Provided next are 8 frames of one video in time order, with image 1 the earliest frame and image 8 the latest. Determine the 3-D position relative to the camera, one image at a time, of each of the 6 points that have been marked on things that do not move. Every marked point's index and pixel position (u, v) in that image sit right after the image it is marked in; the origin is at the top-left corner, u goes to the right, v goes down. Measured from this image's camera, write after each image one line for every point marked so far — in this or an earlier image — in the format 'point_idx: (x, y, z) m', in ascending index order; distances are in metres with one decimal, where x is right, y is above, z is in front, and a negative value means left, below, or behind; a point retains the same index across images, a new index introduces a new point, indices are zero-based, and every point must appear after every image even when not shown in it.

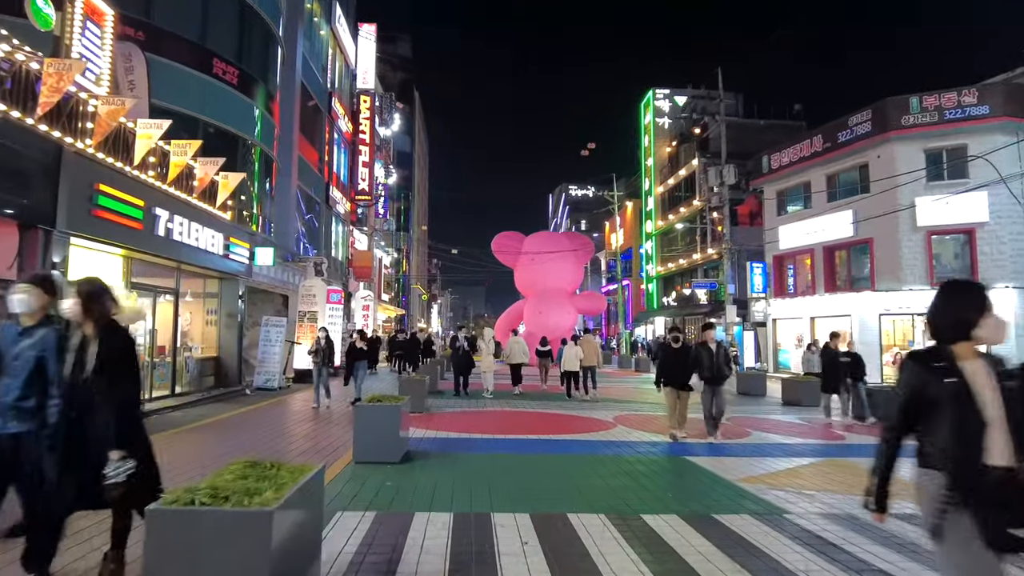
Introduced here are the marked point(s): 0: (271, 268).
0: (-6.6, +0.5, +17.5) m
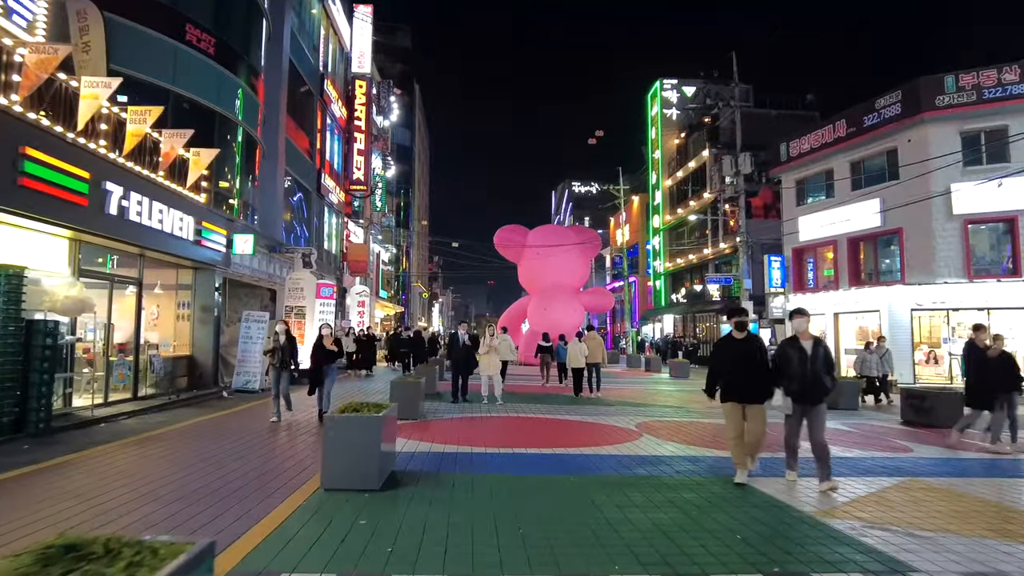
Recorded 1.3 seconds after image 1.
0: (-6.5, +0.7, +16.1) m
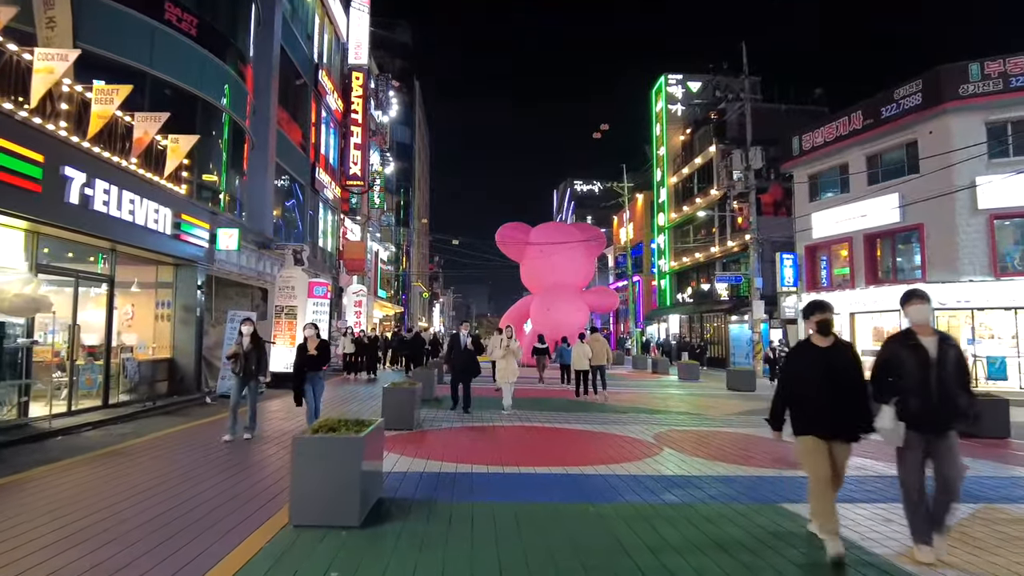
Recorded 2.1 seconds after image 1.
0: (-6.4, +0.7, +15.1) m
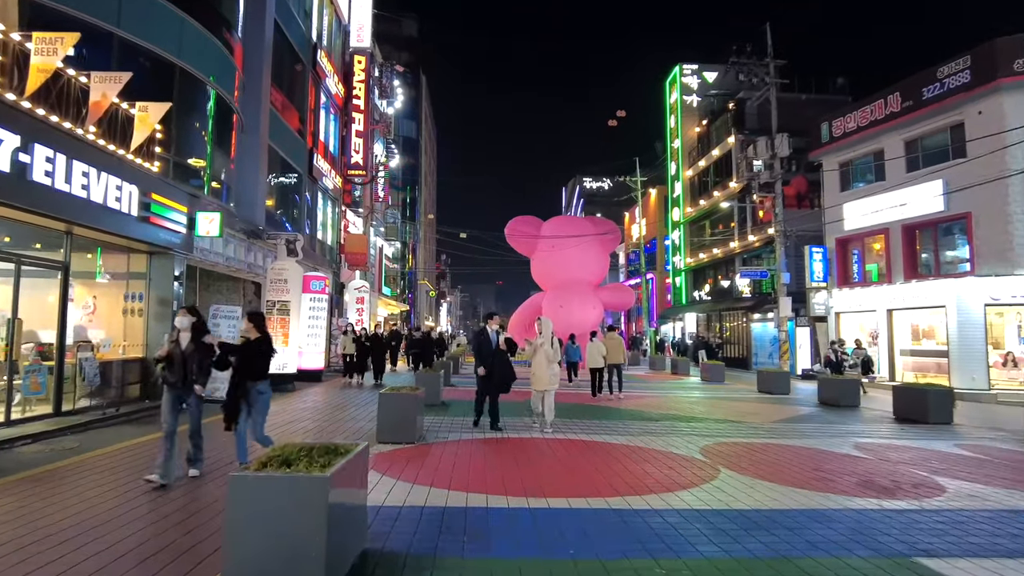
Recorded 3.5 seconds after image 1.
0: (-6.1, +0.9, +13.7) m
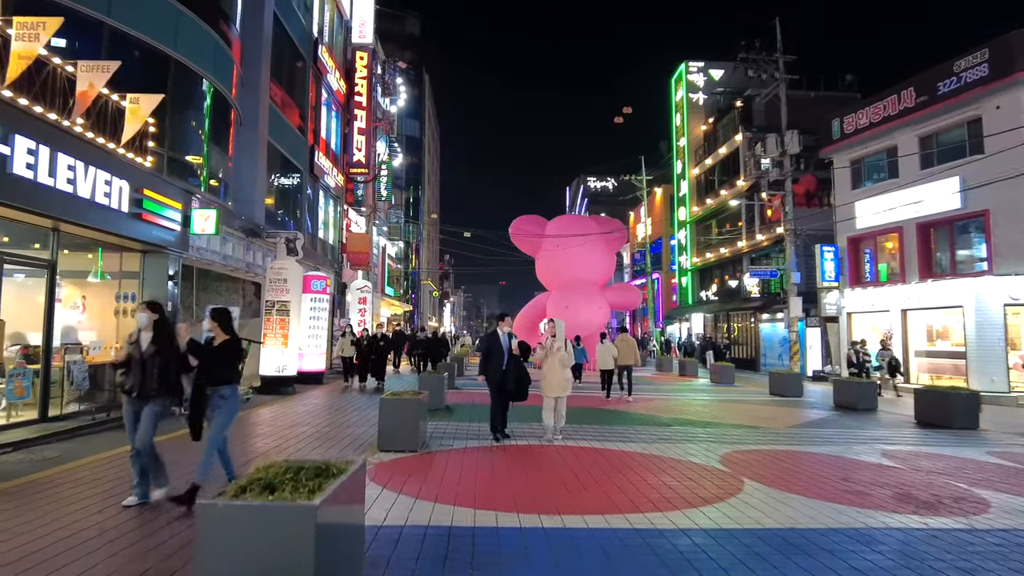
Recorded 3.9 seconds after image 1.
0: (-6.0, +0.9, +13.3) m
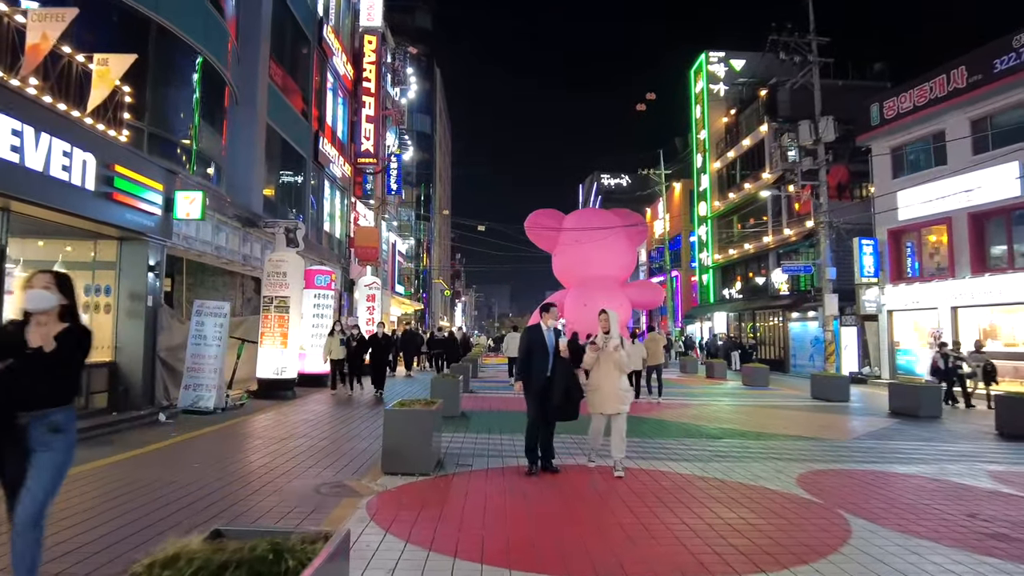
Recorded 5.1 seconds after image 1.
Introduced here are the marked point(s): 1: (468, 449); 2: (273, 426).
0: (-5.6, +1.0, +12.0) m
1: (-0.5, -1.9, +7.9) m
2: (-3.6, -2.1, +10.1) m
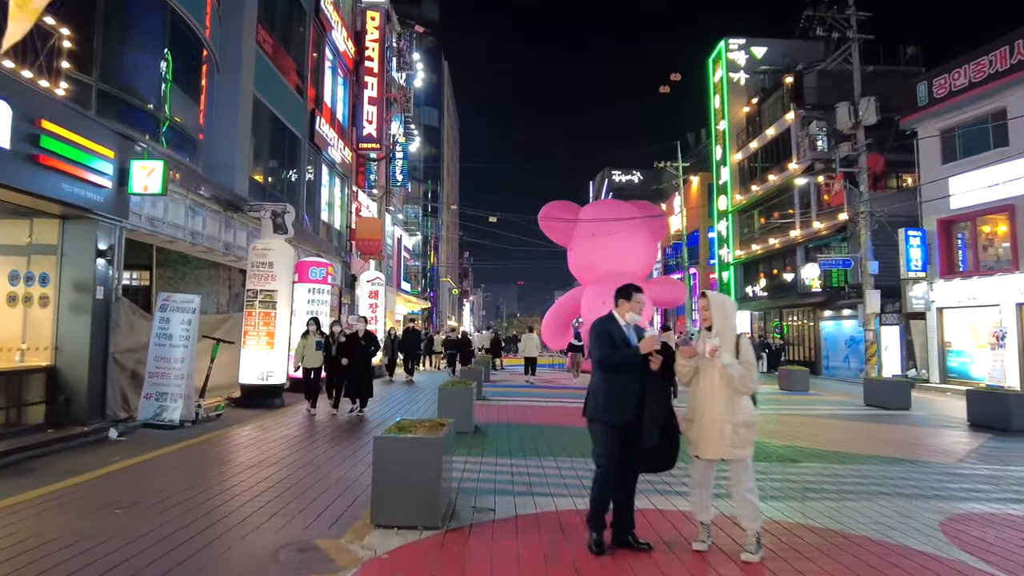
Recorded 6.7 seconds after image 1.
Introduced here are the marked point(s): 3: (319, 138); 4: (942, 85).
0: (-5.2, +1.1, +10.3) m
1: (-0.2, -1.8, +6.2) m
2: (-3.3, -2.0, +8.4) m
3: (-5.1, +4.0, +17.8) m
4: (+13.0, +6.1, +20.0) m
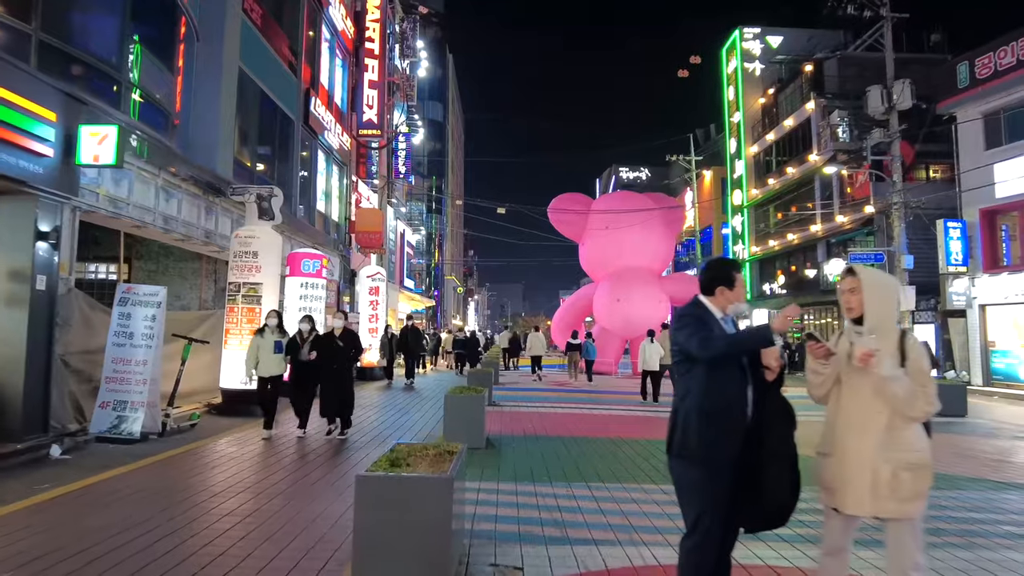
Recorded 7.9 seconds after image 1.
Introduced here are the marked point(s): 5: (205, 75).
0: (-5.0, +1.2, +9.0) m
1: (0.0, -1.6, +4.8) m
2: (-3.1, -1.9, +7.1) m
3: (-4.9, +4.1, +16.5) m
4: (+13.2, +6.2, +18.6) m
5: (-5.3, +3.7, +11.4) m
